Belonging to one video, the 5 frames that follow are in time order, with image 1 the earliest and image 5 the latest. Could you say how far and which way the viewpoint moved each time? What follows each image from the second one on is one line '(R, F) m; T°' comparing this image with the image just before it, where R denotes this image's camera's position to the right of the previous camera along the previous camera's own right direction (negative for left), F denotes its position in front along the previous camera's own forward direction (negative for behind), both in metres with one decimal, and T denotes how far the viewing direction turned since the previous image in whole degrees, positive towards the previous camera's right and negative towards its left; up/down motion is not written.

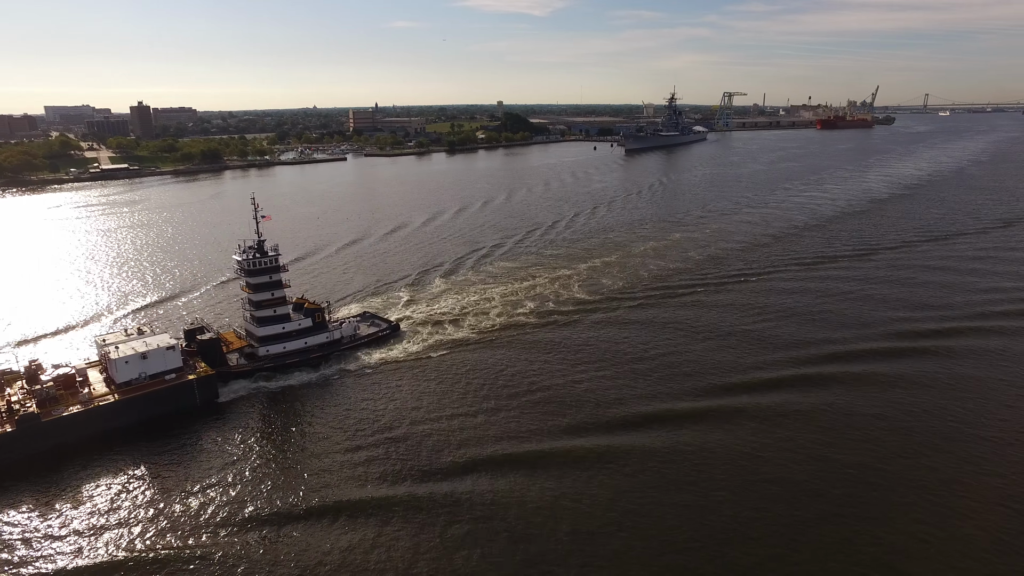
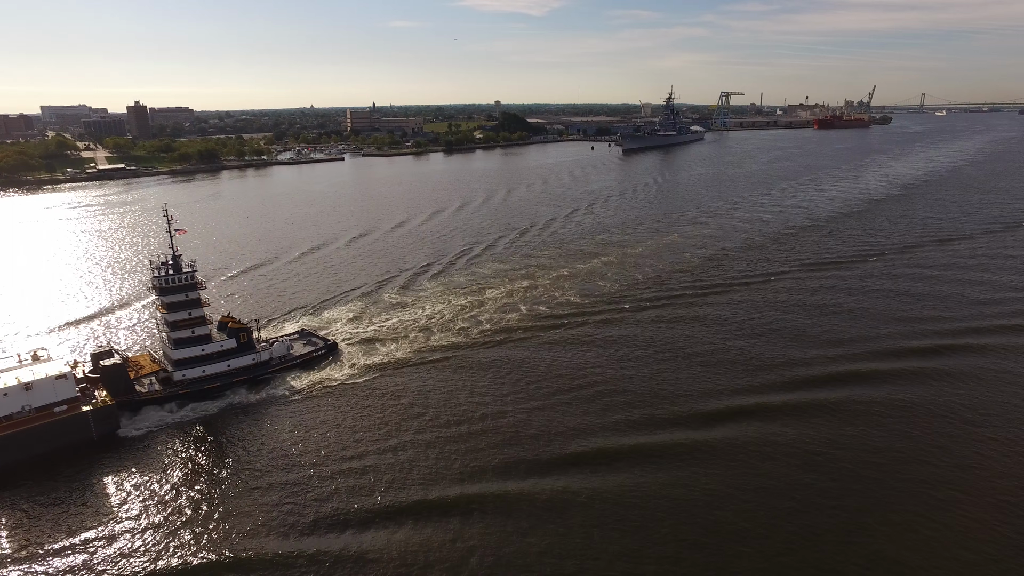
(+0.5, +0.8) m; 0°
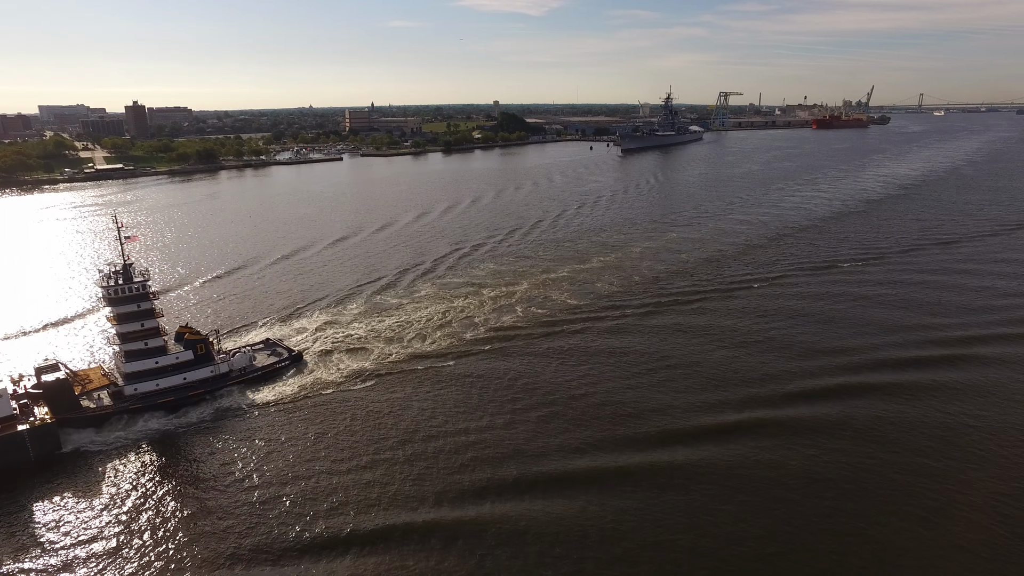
(+0.4, +0.4) m; 0°
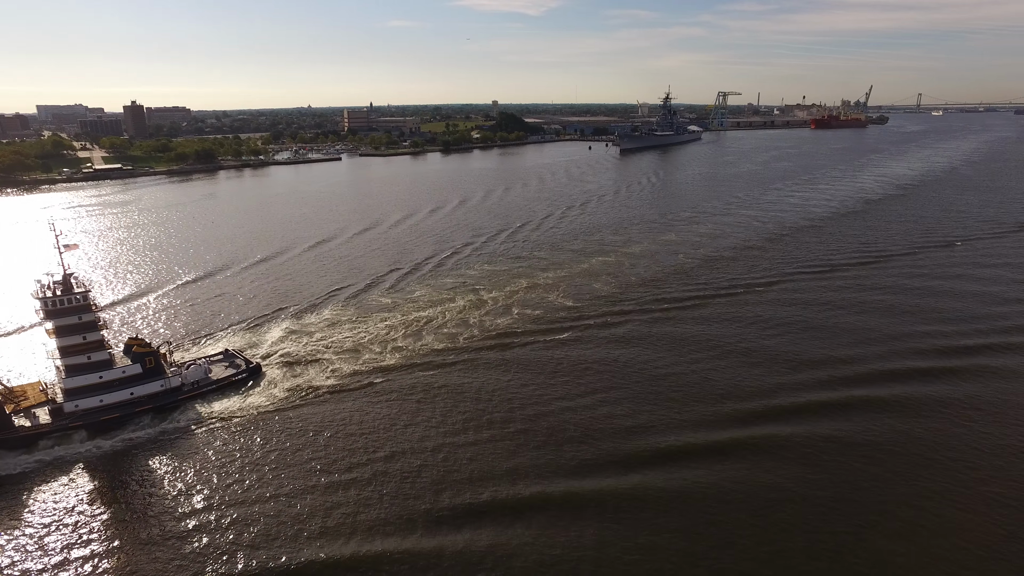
(+0.4, +0.5) m; 0°
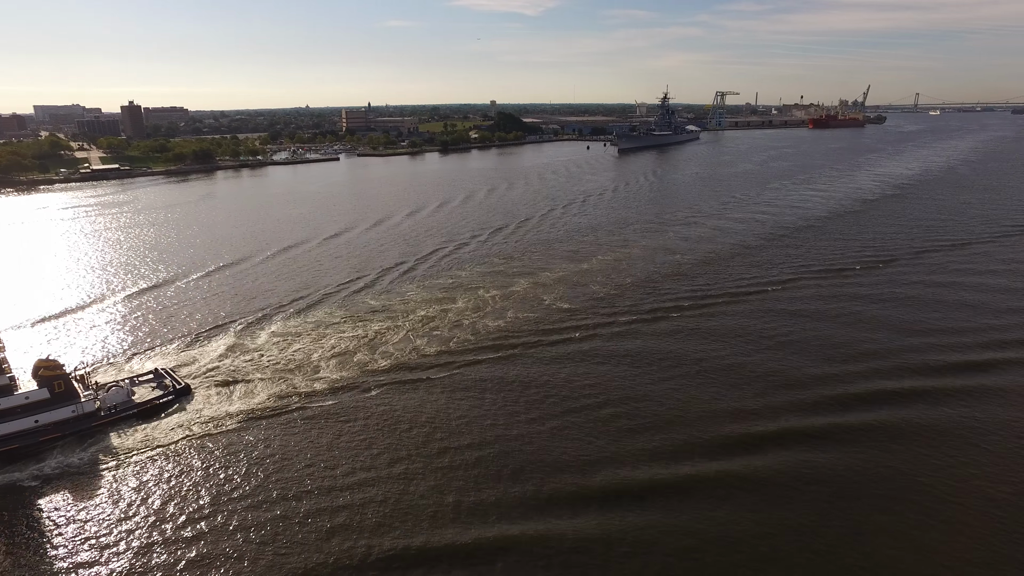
(+0.2, +0.4) m; 0°
